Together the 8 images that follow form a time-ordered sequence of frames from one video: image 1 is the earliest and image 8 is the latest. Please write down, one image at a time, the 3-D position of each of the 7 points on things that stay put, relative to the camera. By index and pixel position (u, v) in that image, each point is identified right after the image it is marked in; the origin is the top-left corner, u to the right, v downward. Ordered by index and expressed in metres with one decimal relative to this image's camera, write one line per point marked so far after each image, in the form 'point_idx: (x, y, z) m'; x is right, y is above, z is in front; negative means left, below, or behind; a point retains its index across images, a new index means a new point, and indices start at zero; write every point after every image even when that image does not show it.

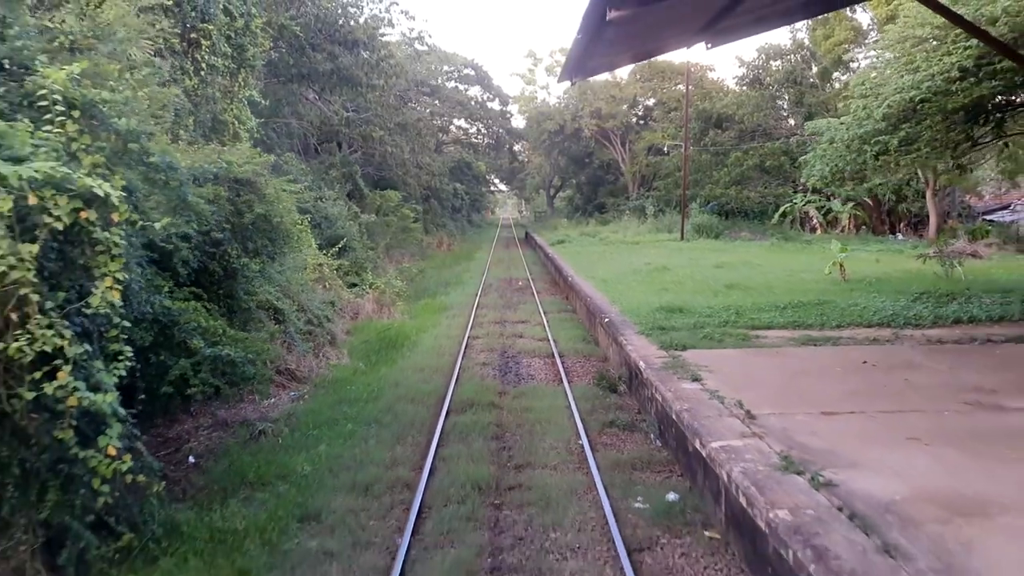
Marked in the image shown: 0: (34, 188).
0: (-1.9, +0.4, +4.2) m
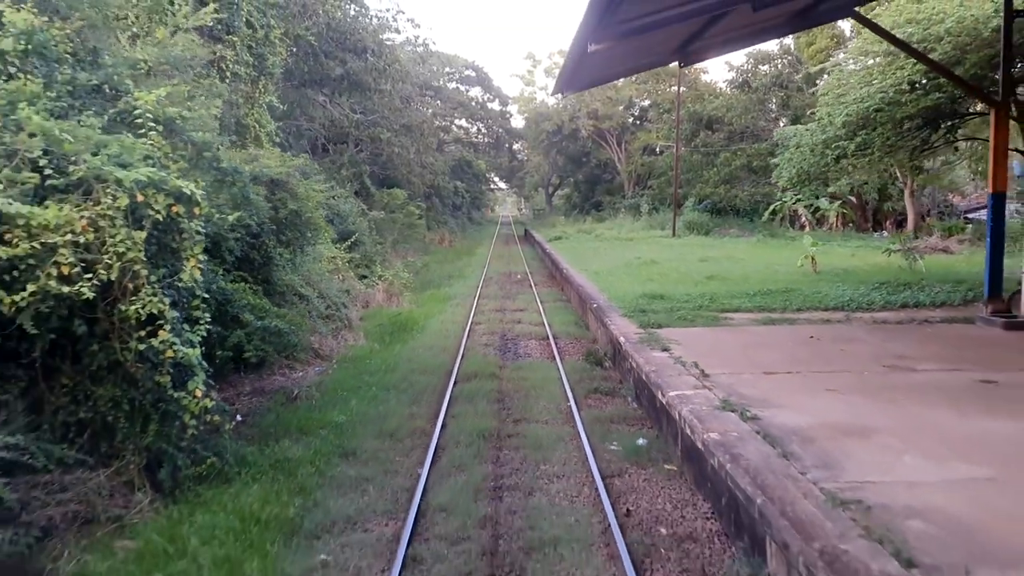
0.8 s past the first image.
0: (-1.9, +0.5, +5.4) m
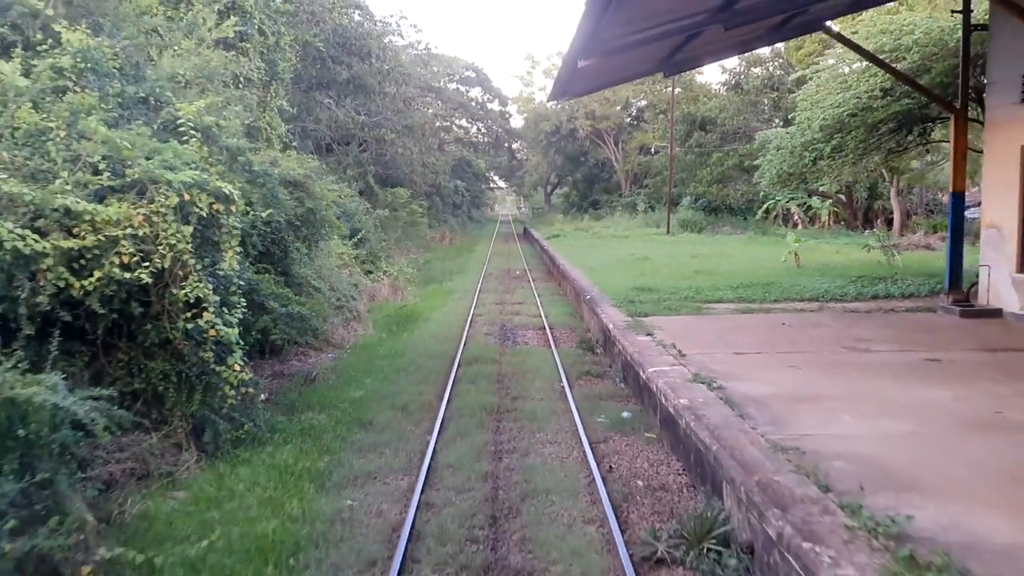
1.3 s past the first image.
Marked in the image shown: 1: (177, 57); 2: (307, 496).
0: (-1.9, +0.6, +6.2) m
1: (-2.6, +1.9, +8.3) m
2: (-1.0, -1.1, +5.3) m
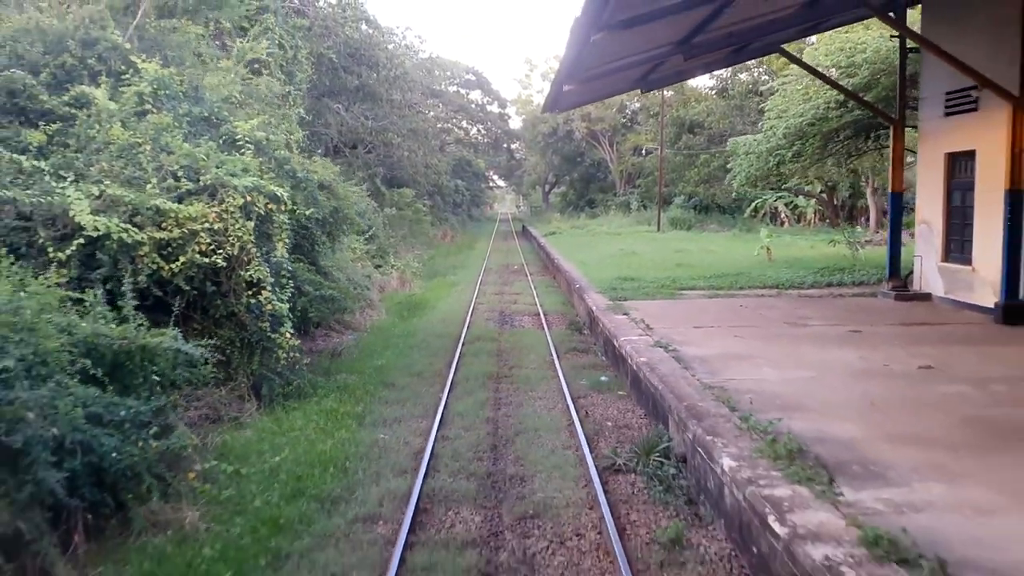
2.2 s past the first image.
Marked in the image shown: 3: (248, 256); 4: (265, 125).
0: (-1.9, +0.7, +7.8) m
1: (-2.7, +2.0, +9.8) m
2: (-1.1, -0.9, +6.9) m
3: (-1.9, +0.2, +7.6) m
4: (-2.3, +1.5, +9.7) m
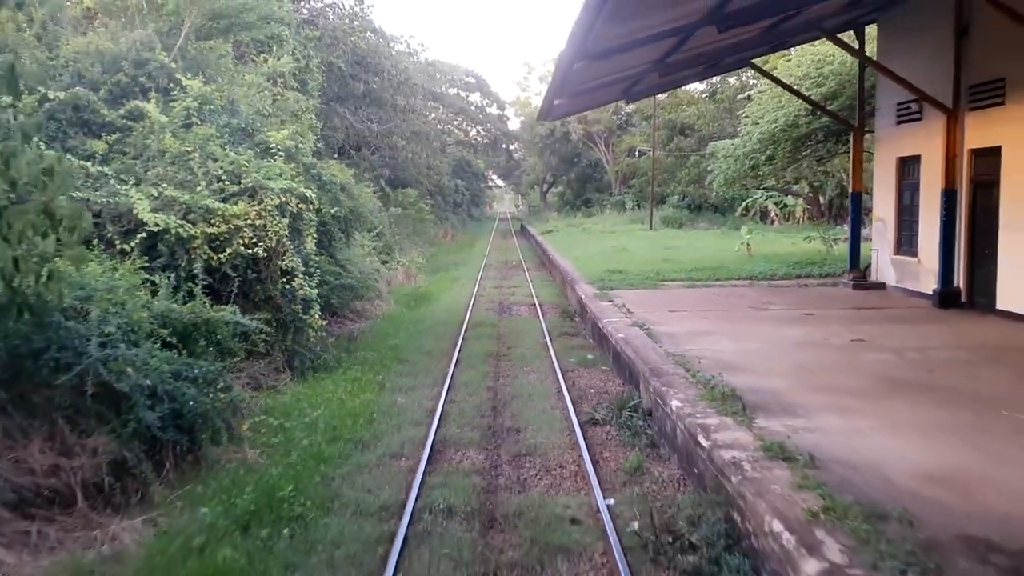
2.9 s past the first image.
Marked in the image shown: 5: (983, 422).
0: (-2.0, +0.8, +9.0) m
1: (-2.7, +2.1, +11.1) m
2: (-1.1, -0.8, +8.1) m
3: (-1.9, +0.3, +8.8) m
4: (-2.3, +1.6, +10.9) m
5: (+2.4, -0.7, +5.3) m
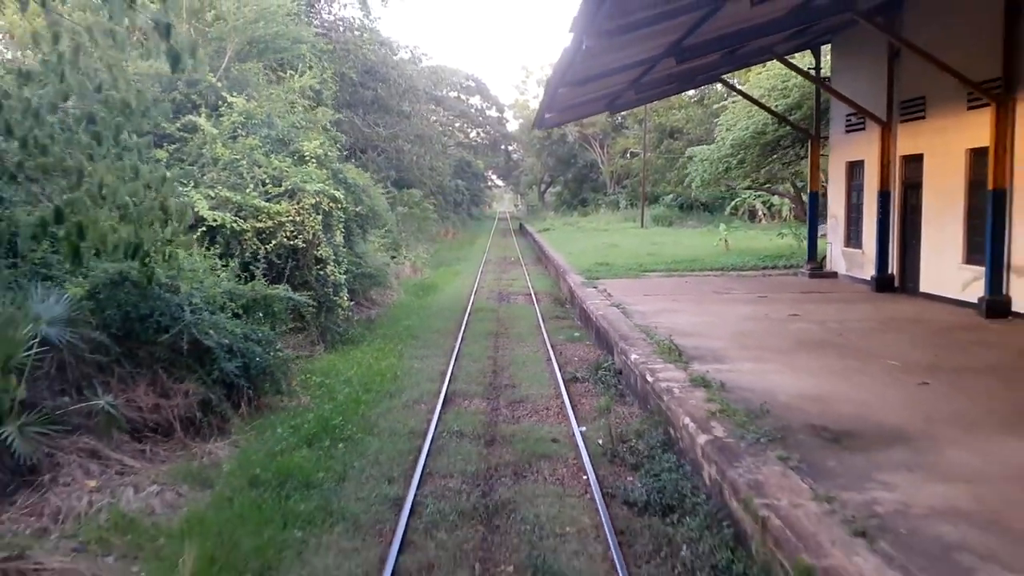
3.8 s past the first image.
0: (-2.0, +1.0, +10.8) m
1: (-2.7, +2.2, +12.8) m
2: (-1.1, -0.7, +9.9) m
3: (-2.0, +0.5, +10.5) m
4: (-2.3, +1.8, +12.6) m
5: (+2.4, -0.5, +7.0) m
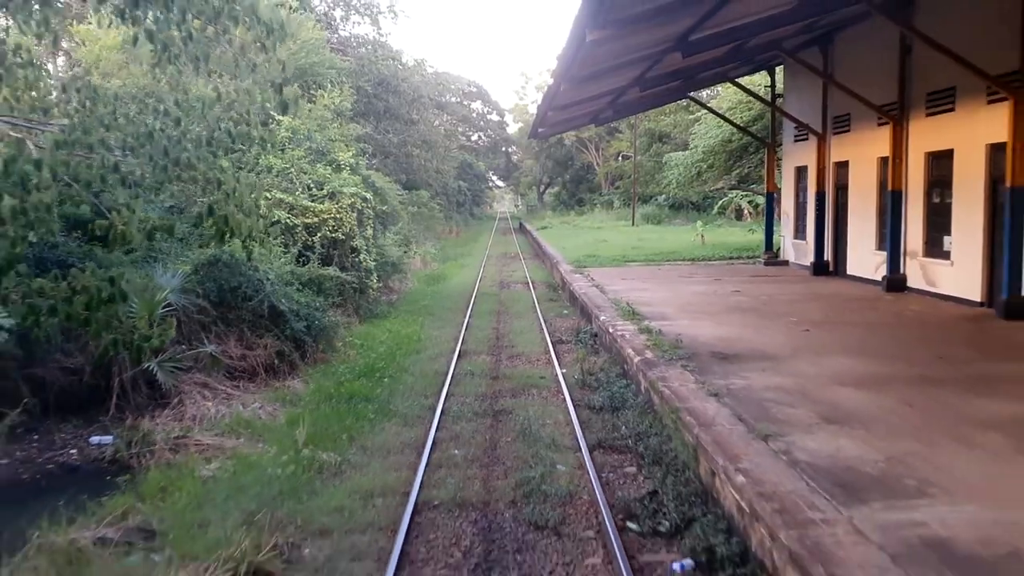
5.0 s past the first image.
0: (-2.0, +1.2, +13.2) m
1: (-2.7, +2.4, +15.3) m
2: (-1.1, -0.5, +12.3) m
3: (-2.0, +0.7, +13.0) m
4: (-2.4, +2.0, +15.1) m
5: (+2.4, -0.3, +9.4) m
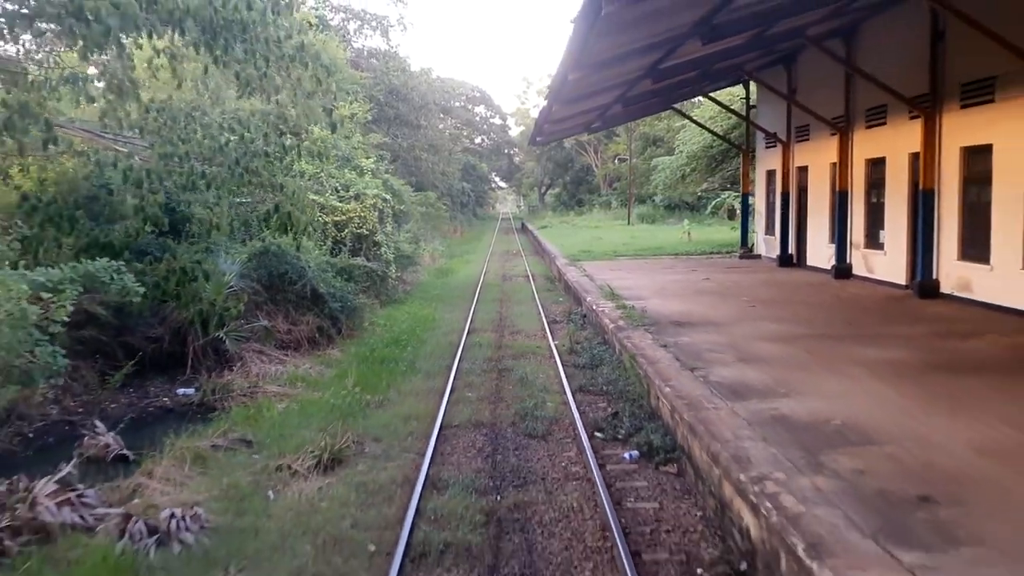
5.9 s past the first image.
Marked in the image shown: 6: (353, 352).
0: (-2.0, +1.3, +15.2) m
1: (-2.7, +2.6, +17.2) m
2: (-1.1, -0.3, +14.3) m
3: (-2.0, +0.8, +14.9) m
4: (-2.3, +2.1, +17.0) m
5: (+2.4, -0.1, +11.4) m
6: (-1.7, -0.7, +10.9) m
